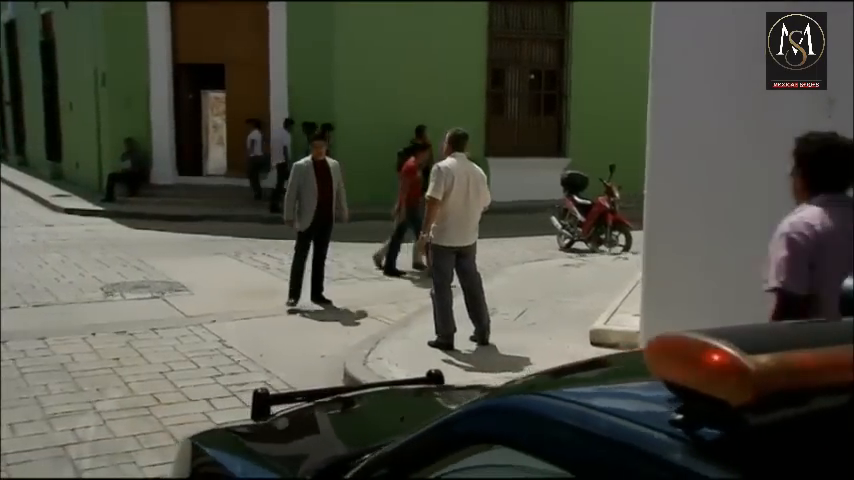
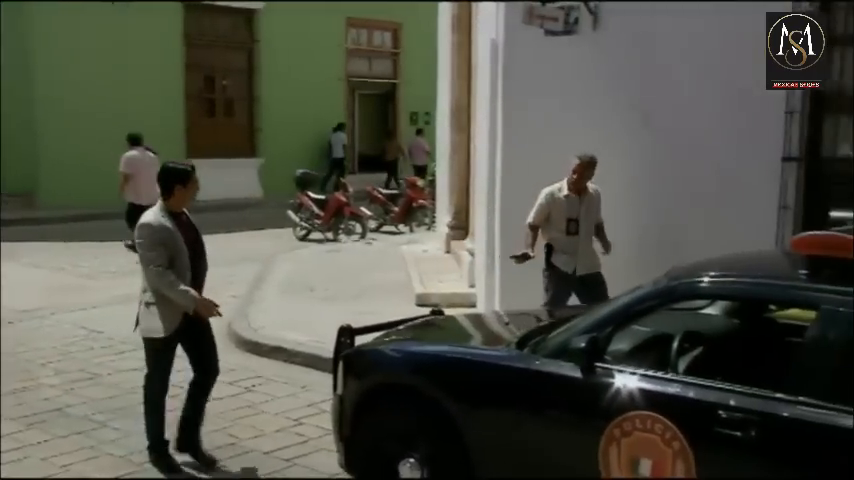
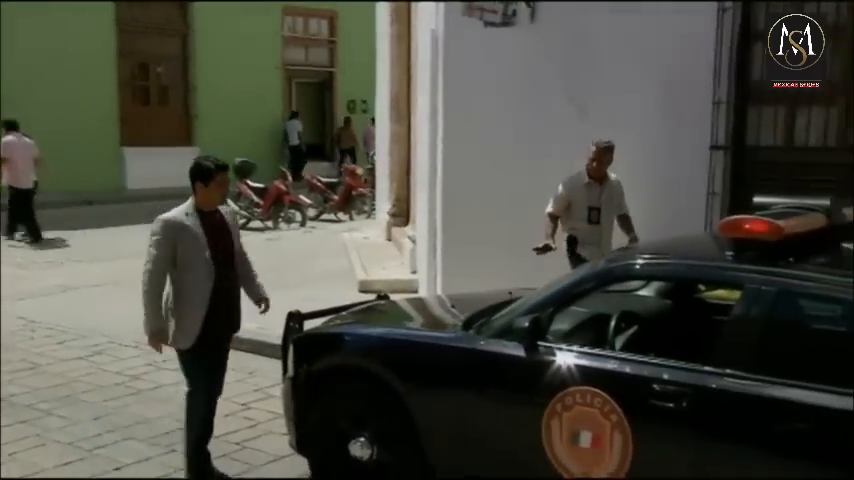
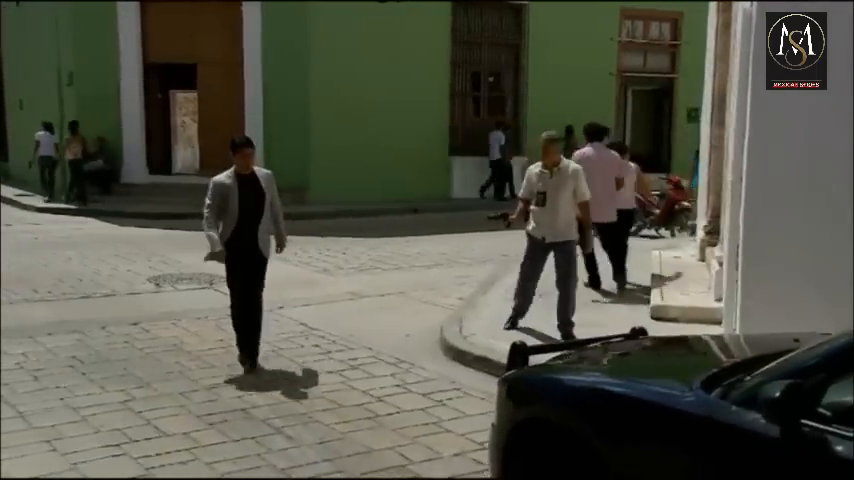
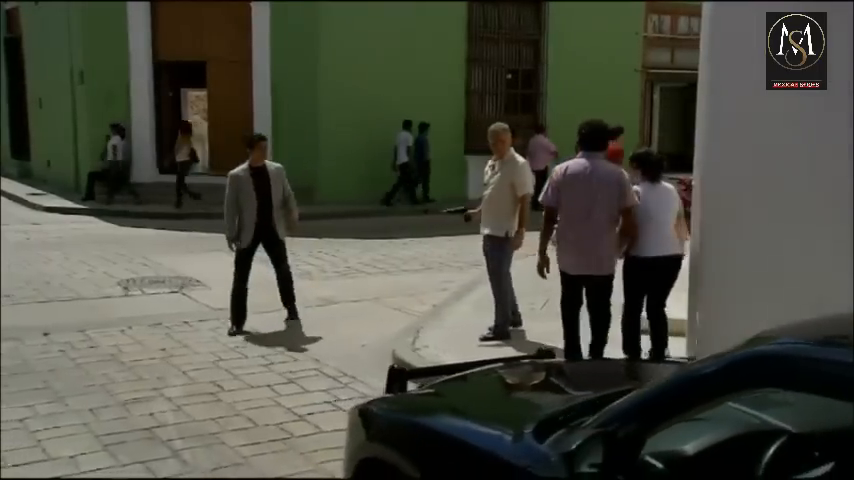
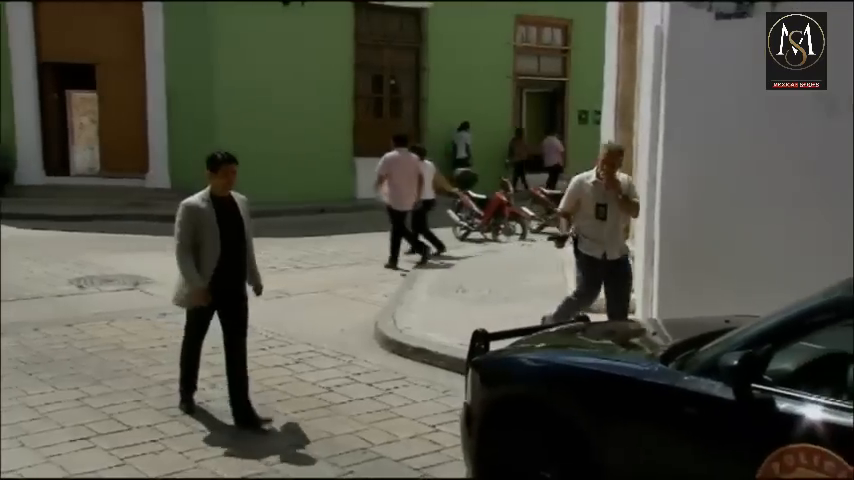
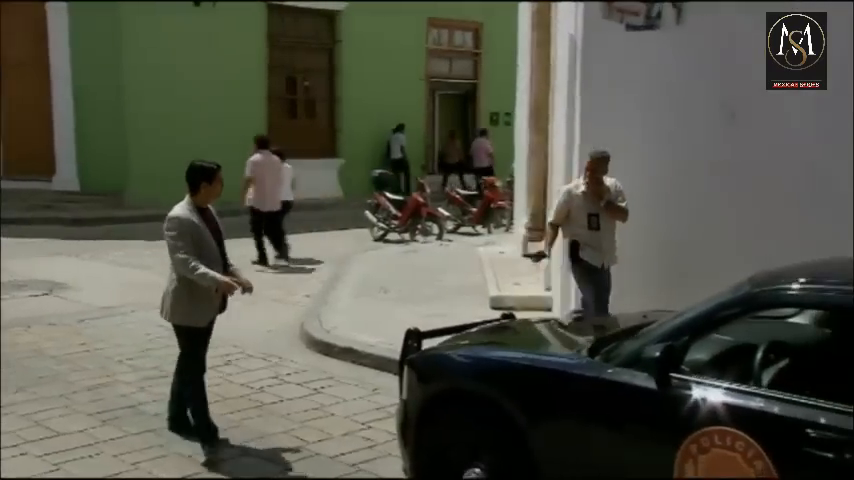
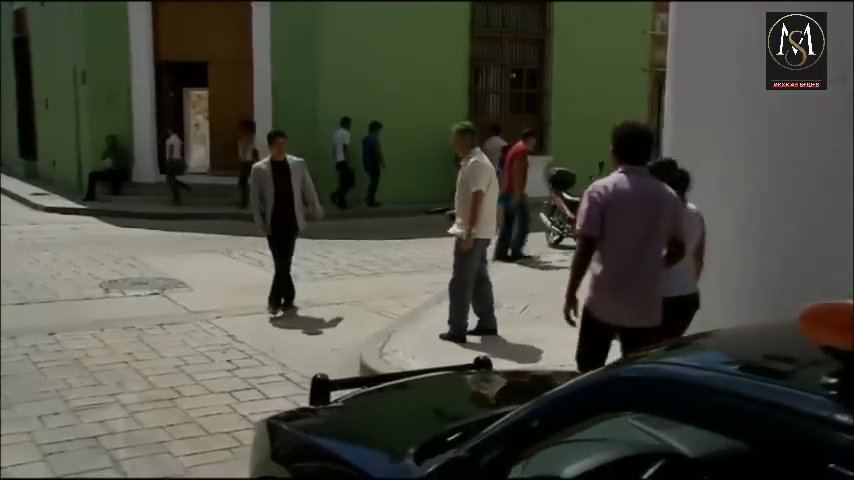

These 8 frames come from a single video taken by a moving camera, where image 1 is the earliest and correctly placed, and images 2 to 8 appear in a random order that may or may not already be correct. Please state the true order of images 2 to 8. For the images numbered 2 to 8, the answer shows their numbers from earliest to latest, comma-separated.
8, 5, 4, 6, 7, 2, 3
